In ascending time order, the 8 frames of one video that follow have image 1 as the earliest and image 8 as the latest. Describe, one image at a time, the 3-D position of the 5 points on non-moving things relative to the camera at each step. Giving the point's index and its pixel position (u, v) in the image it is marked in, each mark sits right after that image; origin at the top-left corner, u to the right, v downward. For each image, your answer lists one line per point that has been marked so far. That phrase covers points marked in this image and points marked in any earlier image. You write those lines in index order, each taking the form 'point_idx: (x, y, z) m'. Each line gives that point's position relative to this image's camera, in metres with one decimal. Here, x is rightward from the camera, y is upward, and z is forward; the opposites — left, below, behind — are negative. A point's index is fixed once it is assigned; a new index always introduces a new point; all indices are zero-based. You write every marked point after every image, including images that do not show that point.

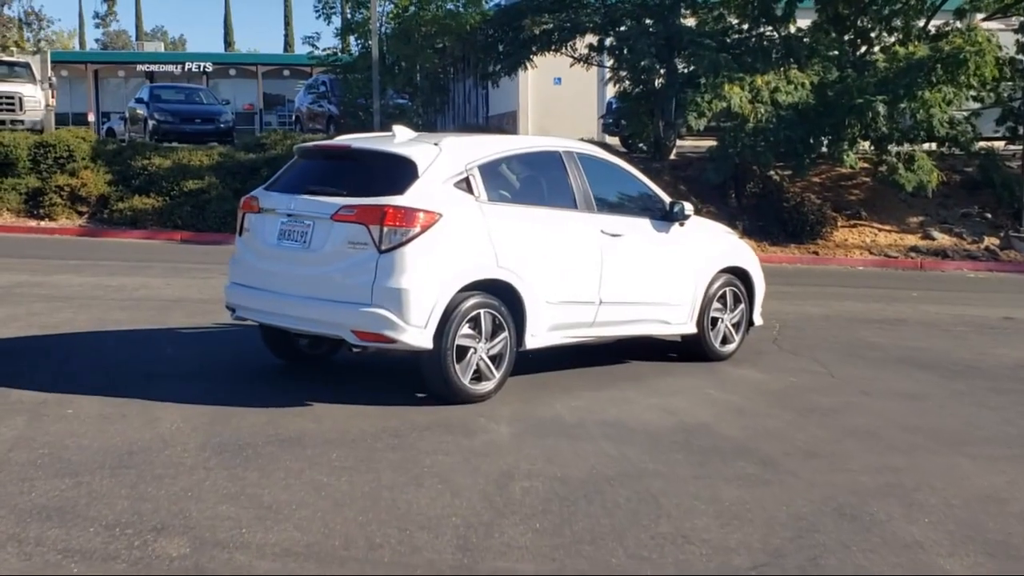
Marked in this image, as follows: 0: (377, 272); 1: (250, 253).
0: (-0.9, +0.1, +8.1) m
1: (-1.8, +0.2, +8.9) m
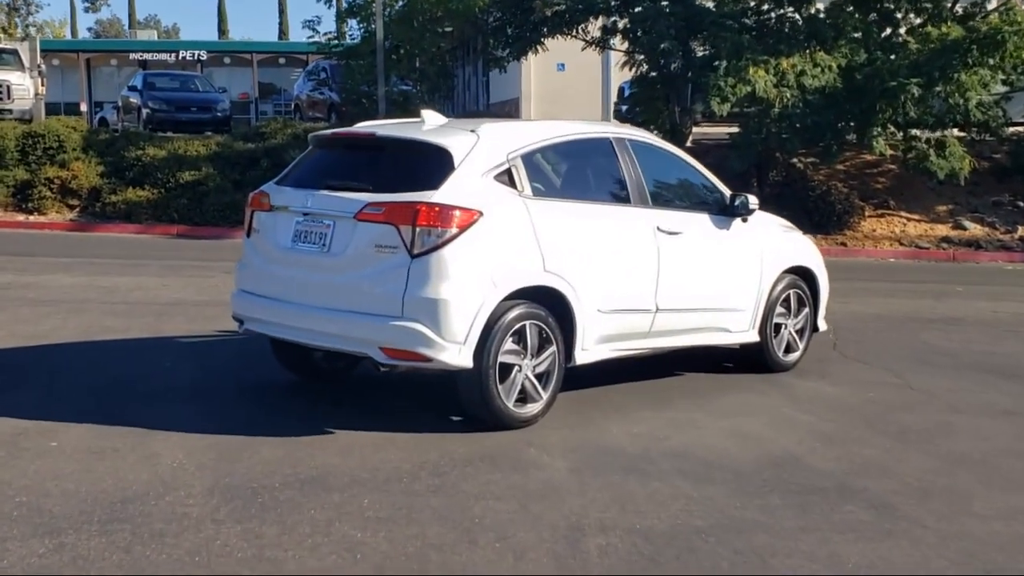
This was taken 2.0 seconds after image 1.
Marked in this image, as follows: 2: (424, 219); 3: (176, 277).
0: (-0.6, 0.0, +7.0) m
1: (-1.5, +0.2, +7.8) m
2: (-0.5, +0.4, +7.0) m
3: (-4.0, +0.1, +15.1) m
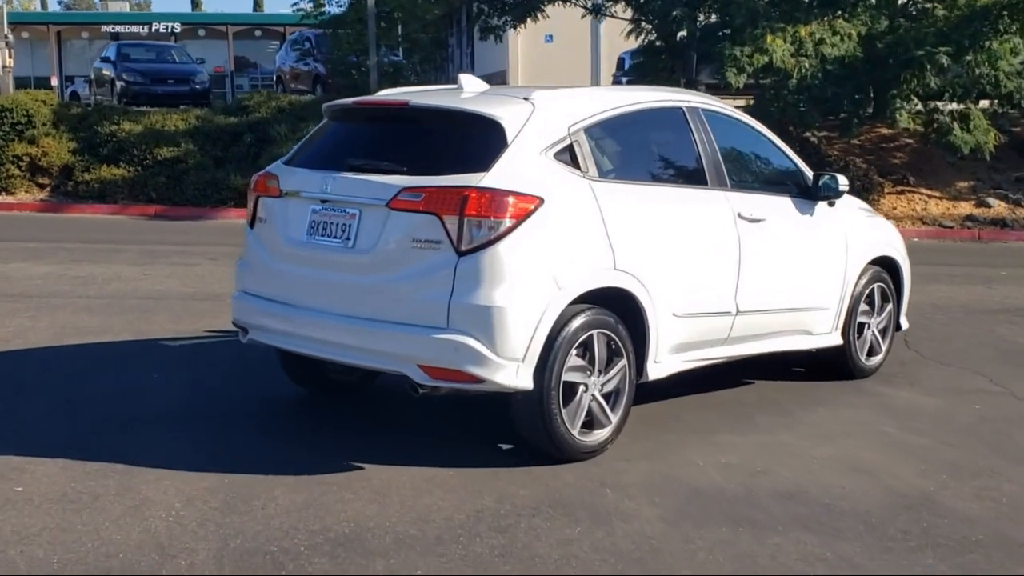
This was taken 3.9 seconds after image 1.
0: (-0.3, 0.0, +5.7) m
1: (-1.2, +0.2, +6.4) m
2: (-0.2, +0.4, +5.7) m
3: (-3.8, +0.3, +13.7) m
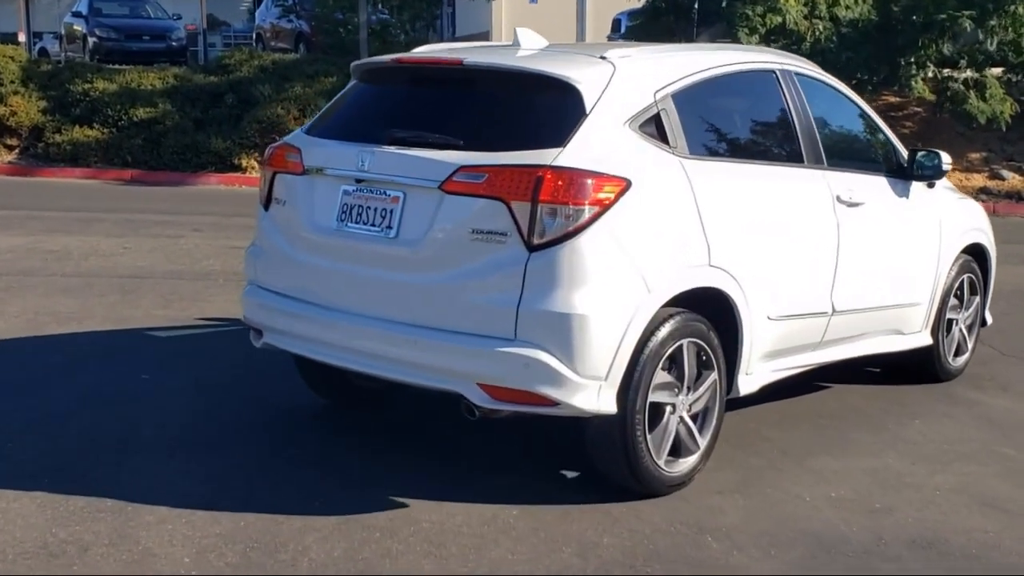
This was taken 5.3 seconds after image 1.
0: (0.0, 0.0, +4.6) m
1: (-1.0, +0.2, +5.4) m
2: (+0.1, +0.3, +4.6) m
3: (-3.7, +0.5, +12.6) m
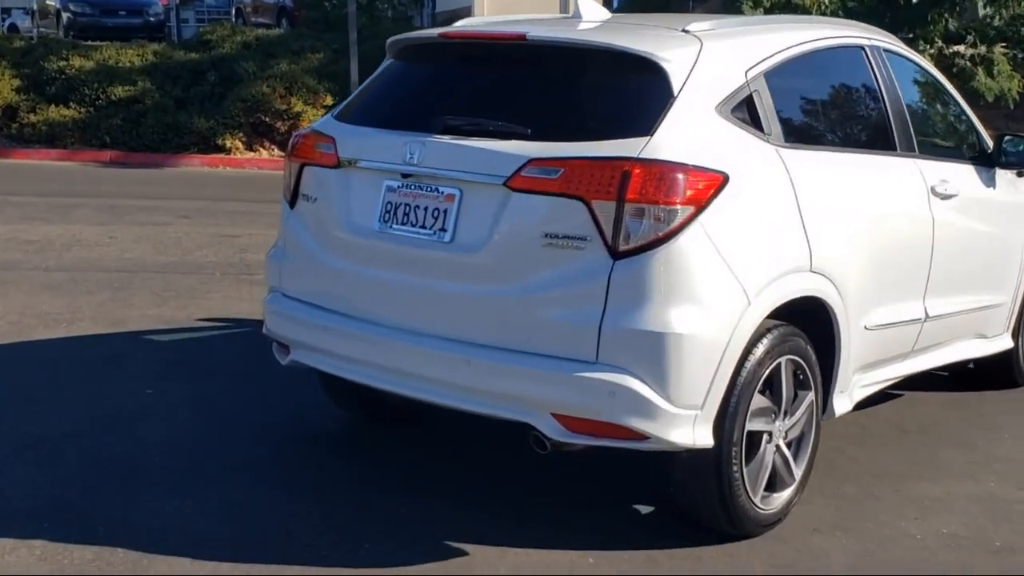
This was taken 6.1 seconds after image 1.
0: (+0.3, 0.0, +4.0) m
1: (-0.7, +0.2, +4.7) m
2: (+0.4, +0.3, +3.9) m
3: (-3.6, +0.6, +11.8) m
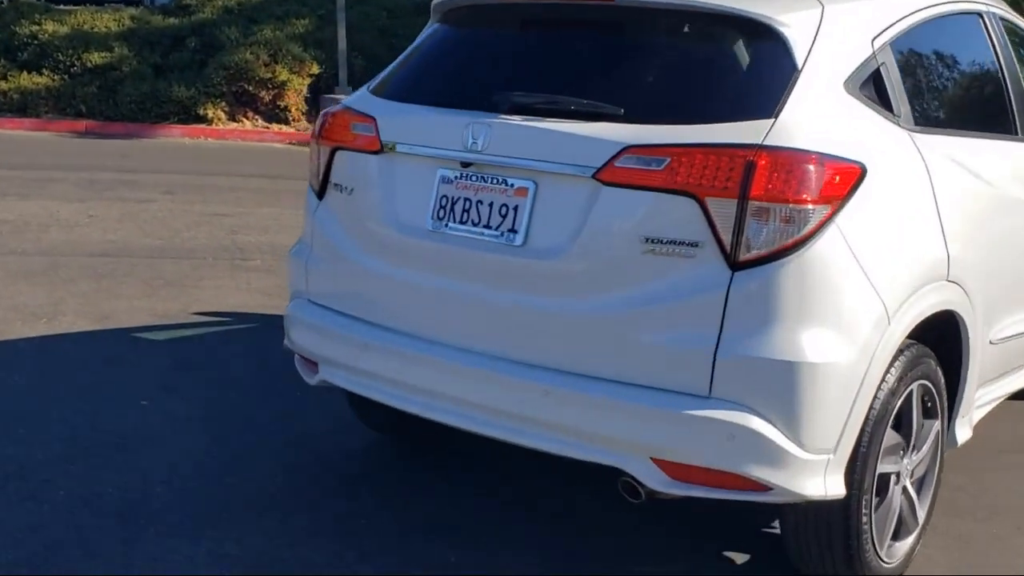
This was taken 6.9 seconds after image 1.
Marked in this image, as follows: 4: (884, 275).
0: (+0.5, -0.1, +3.2) m
1: (-0.5, +0.1, +3.9) m
2: (+0.6, +0.3, +3.2) m
3: (-3.5, +0.7, +11.0) m
4: (+1.0, 0.0, +3.4) m
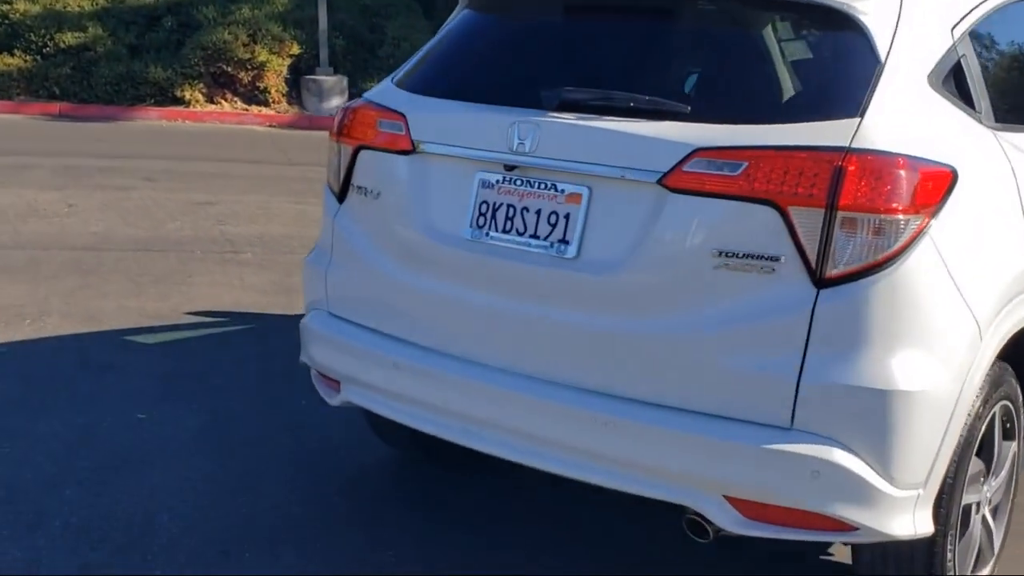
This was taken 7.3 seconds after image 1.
0: (+0.7, -0.1, +2.9) m
1: (-0.4, +0.1, +3.6) m
2: (+0.8, +0.2, +2.9) m
3: (-3.6, +0.8, +10.6) m
4: (+1.1, 0.0, +3.1) m
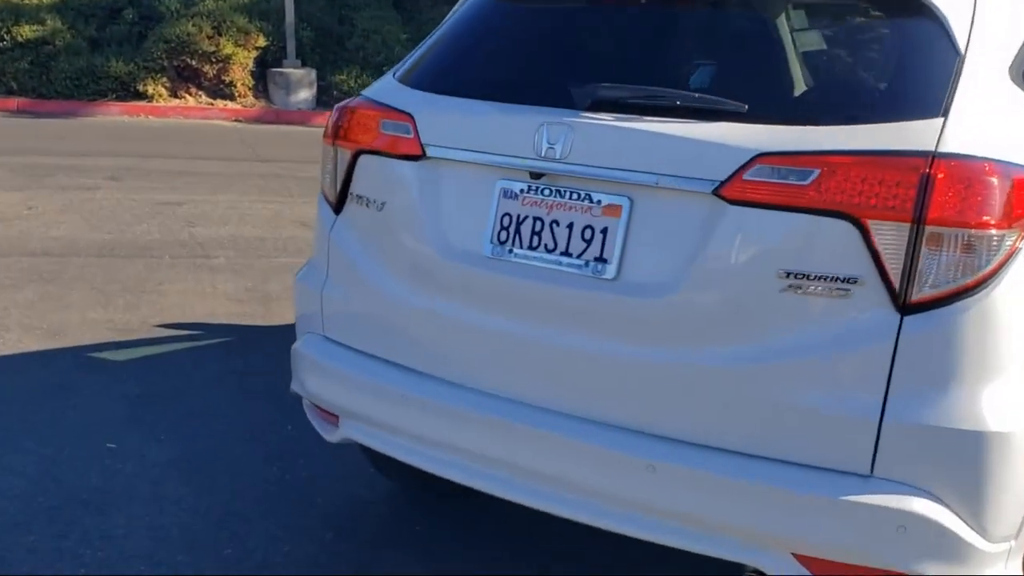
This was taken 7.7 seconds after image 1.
0: (+0.7, -0.2, +2.5) m
1: (-0.3, +0.1, +3.2) m
2: (+0.8, +0.2, +2.5) m
3: (-3.7, +0.8, +10.1) m
4: (+1.2, -0.1, +2.7) m
